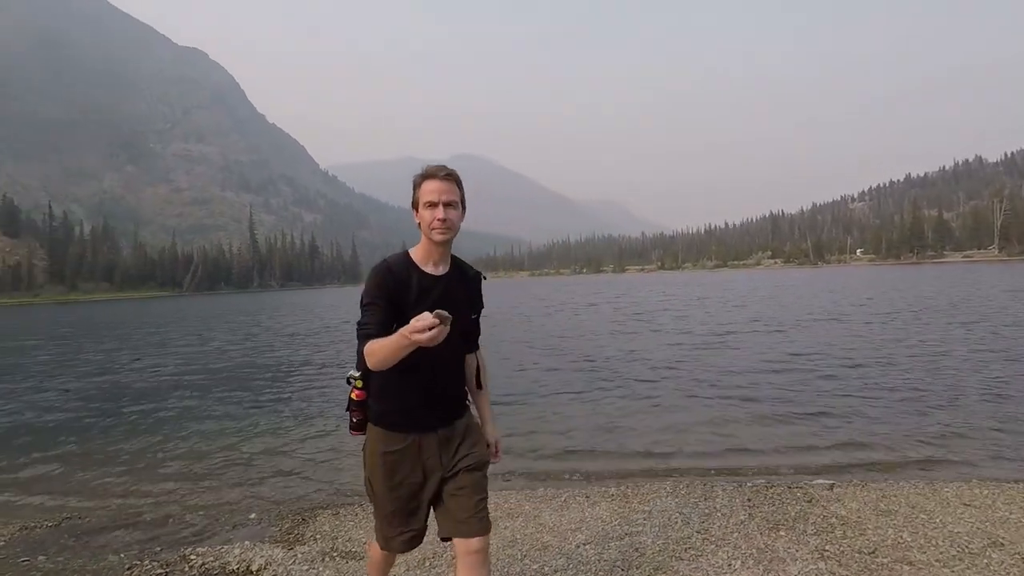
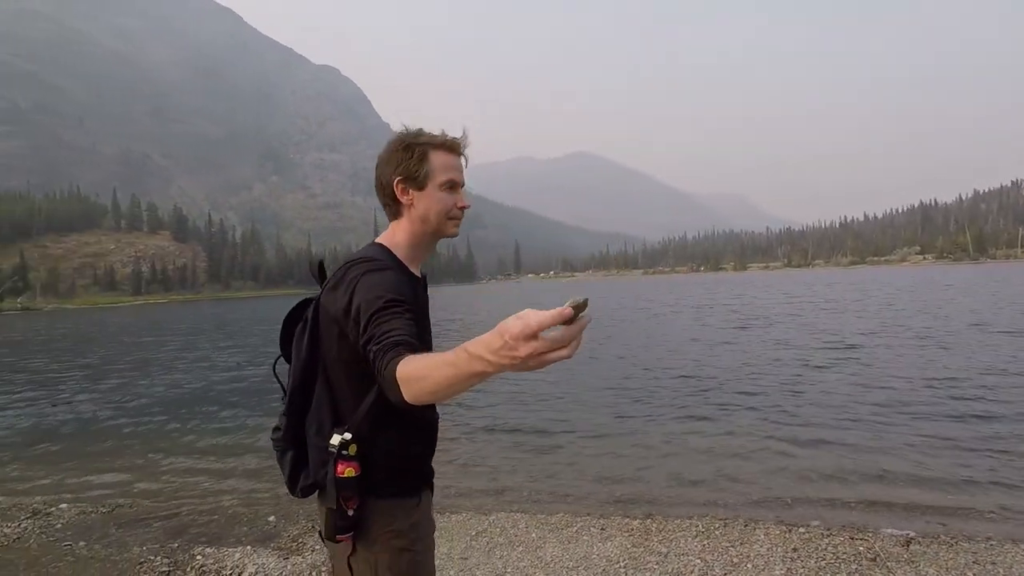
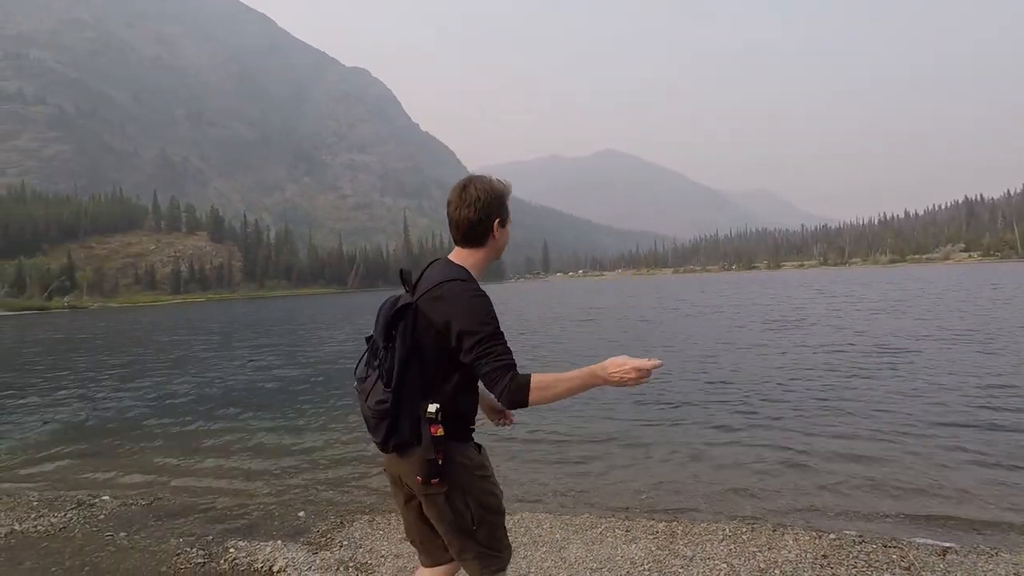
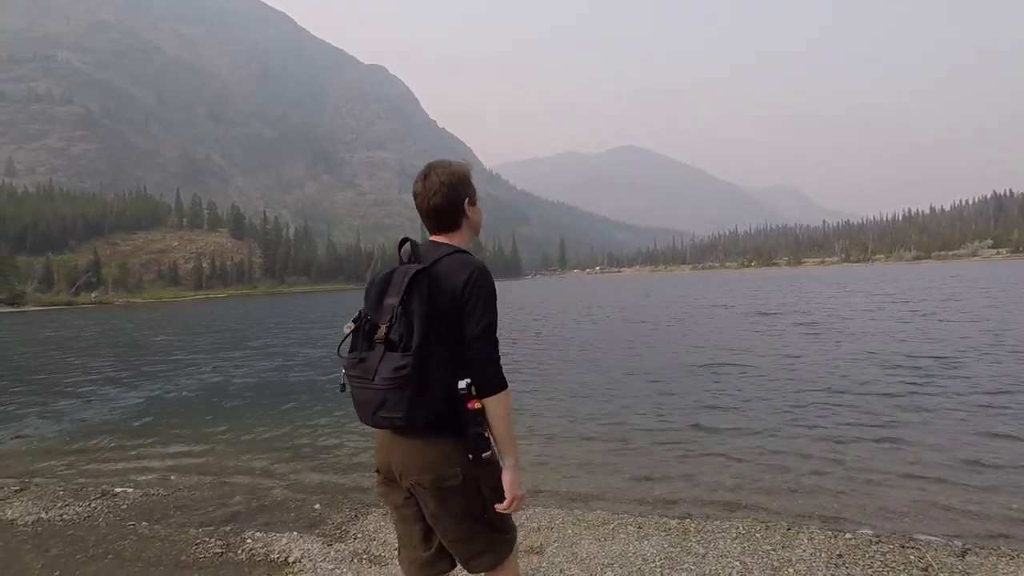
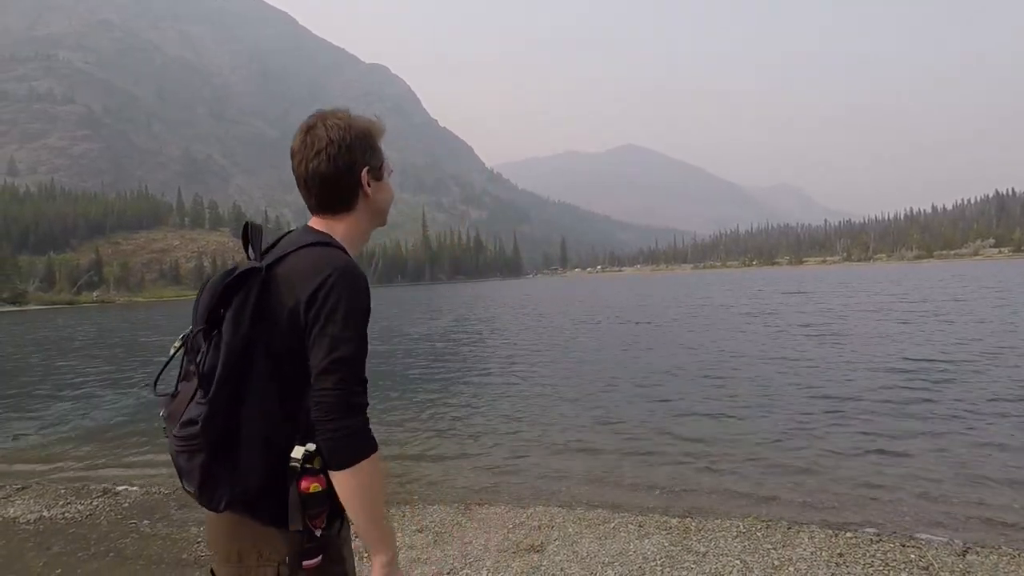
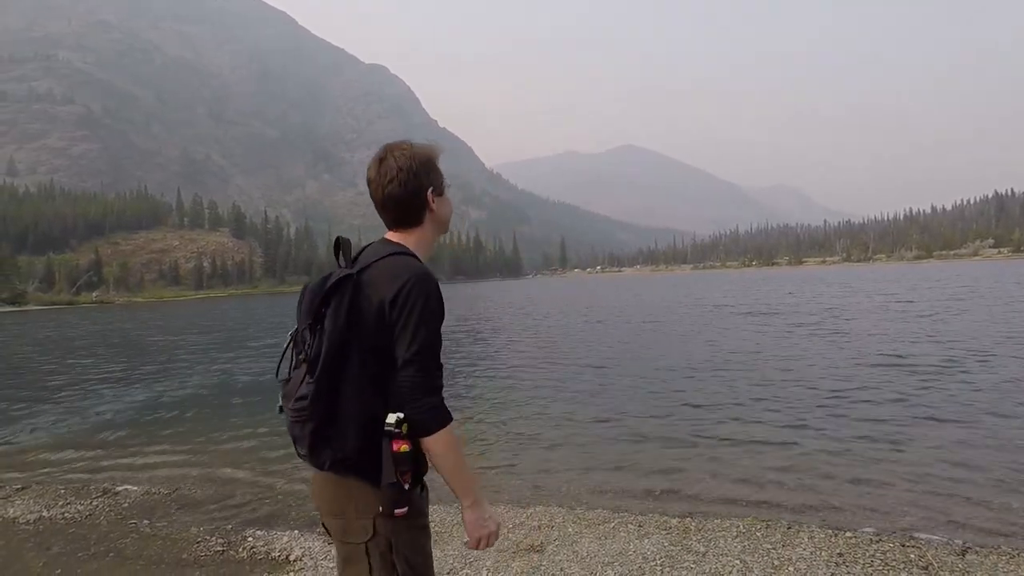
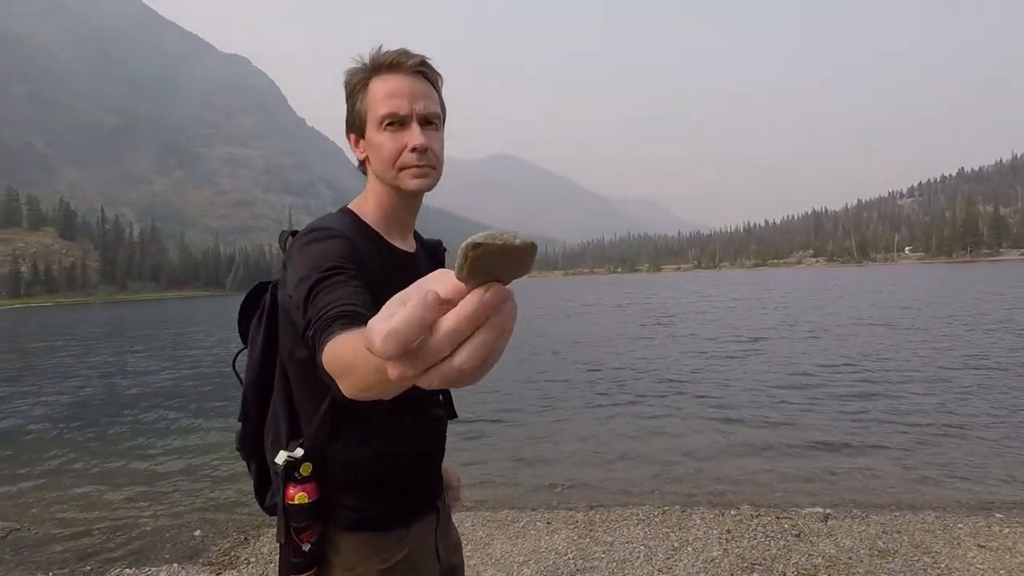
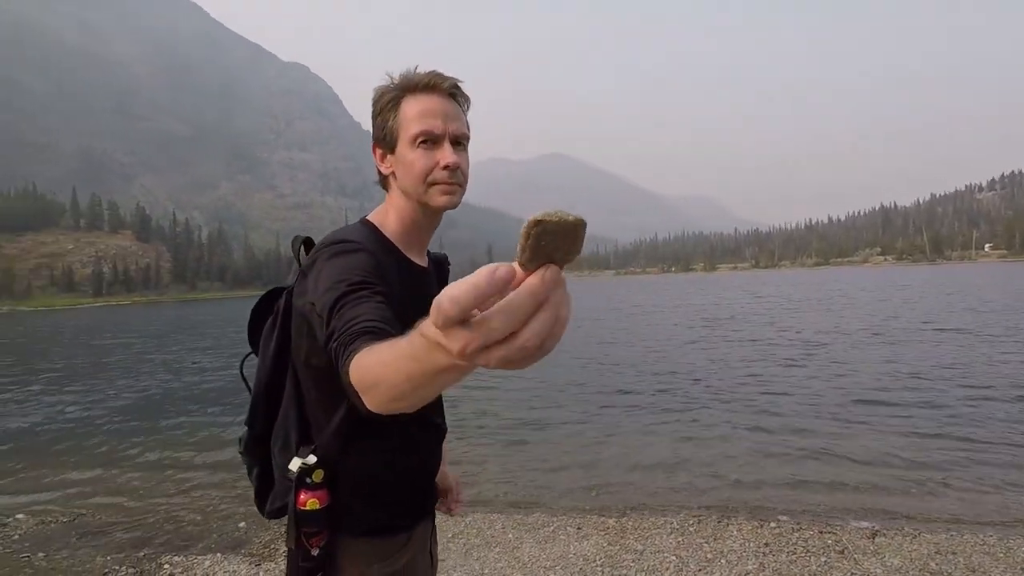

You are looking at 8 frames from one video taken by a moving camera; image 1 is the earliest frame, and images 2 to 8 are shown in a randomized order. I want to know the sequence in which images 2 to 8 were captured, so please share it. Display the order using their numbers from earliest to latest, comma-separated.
7, 8, 2, 3, 4, 6, 5
